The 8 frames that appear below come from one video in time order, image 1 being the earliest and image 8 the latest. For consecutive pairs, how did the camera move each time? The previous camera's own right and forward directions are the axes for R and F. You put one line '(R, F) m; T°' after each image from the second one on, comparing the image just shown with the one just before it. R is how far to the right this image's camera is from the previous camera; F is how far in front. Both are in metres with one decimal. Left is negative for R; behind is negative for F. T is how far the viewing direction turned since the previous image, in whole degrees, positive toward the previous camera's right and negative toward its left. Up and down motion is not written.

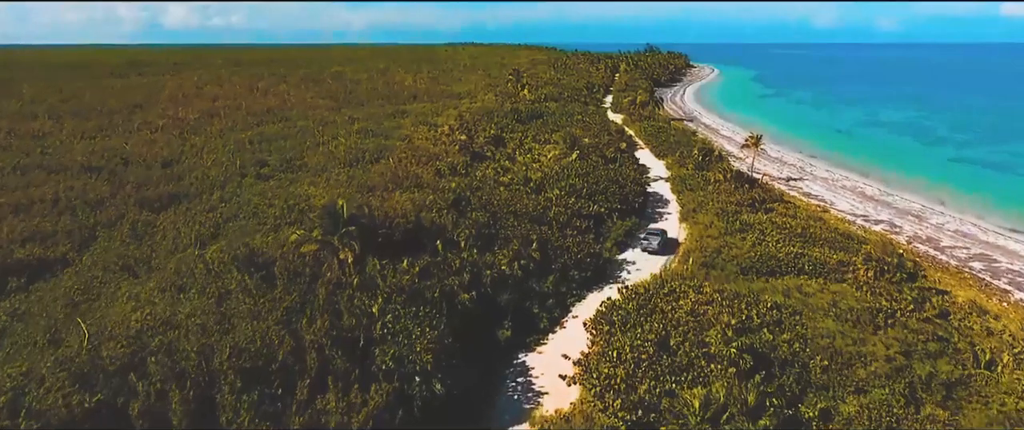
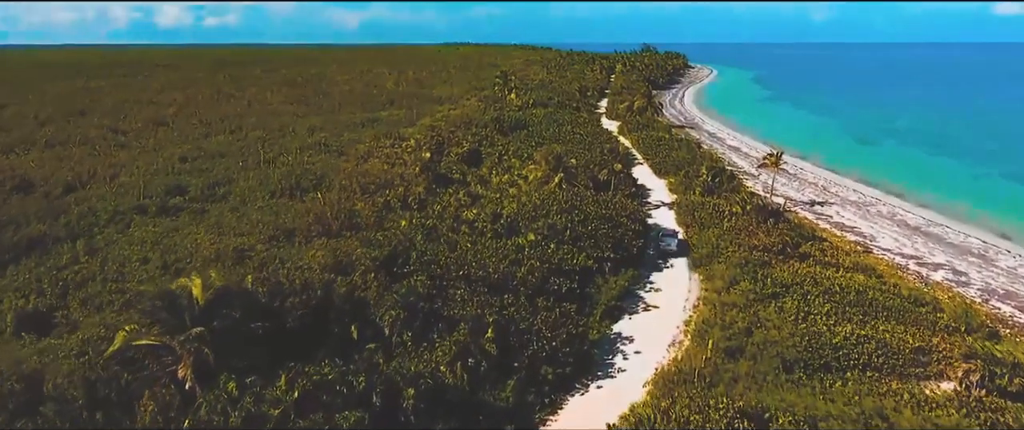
(+1.6, +7.9) m; 0°
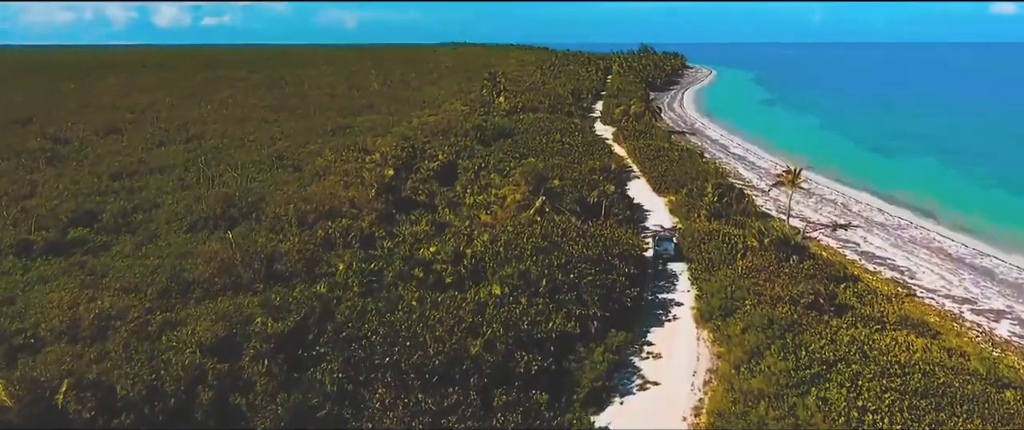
(+1.3, +5.7) m; 0°
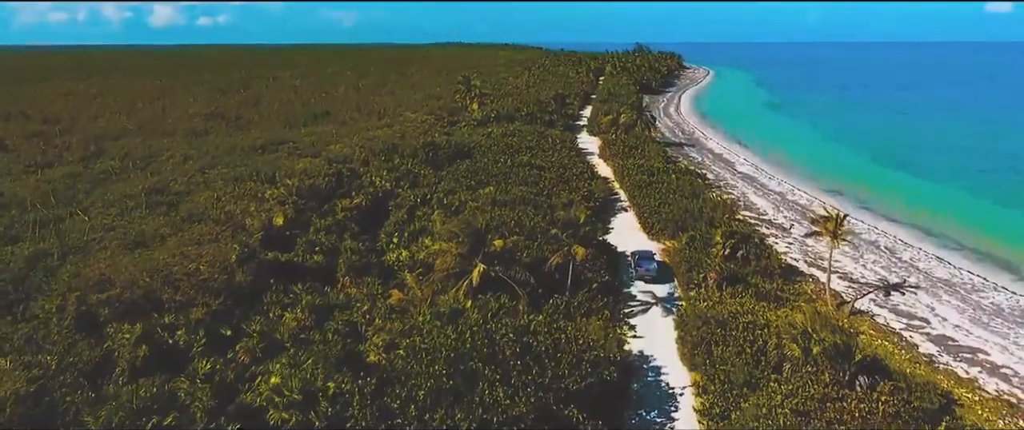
(+2.7, +9.9) m; 0°
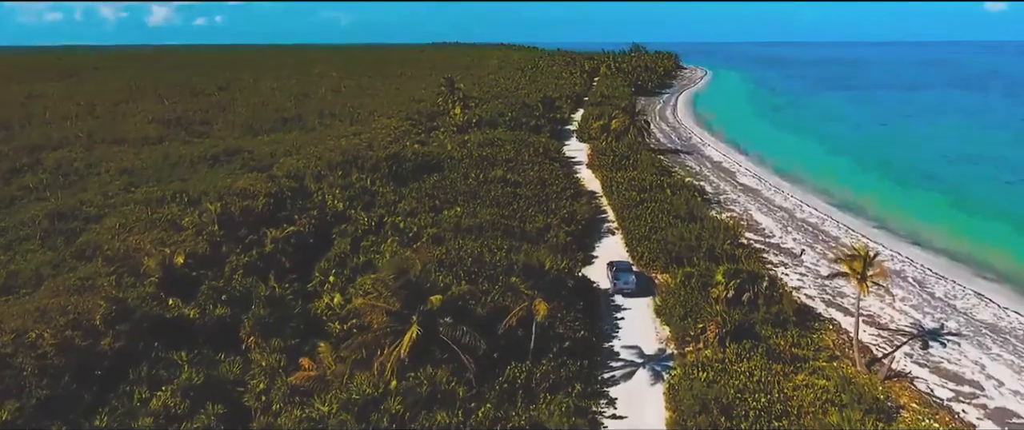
(+1.5, +4.9) m; 0°
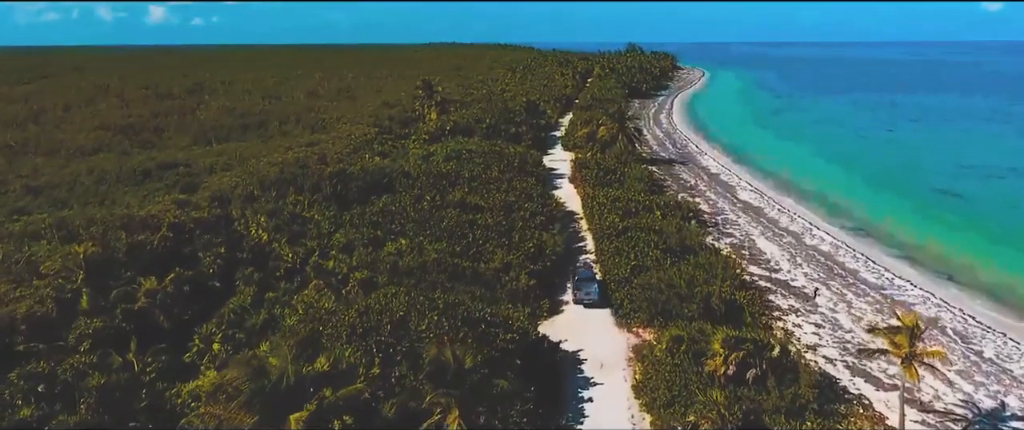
(+1.9, +5.4) m; 0°
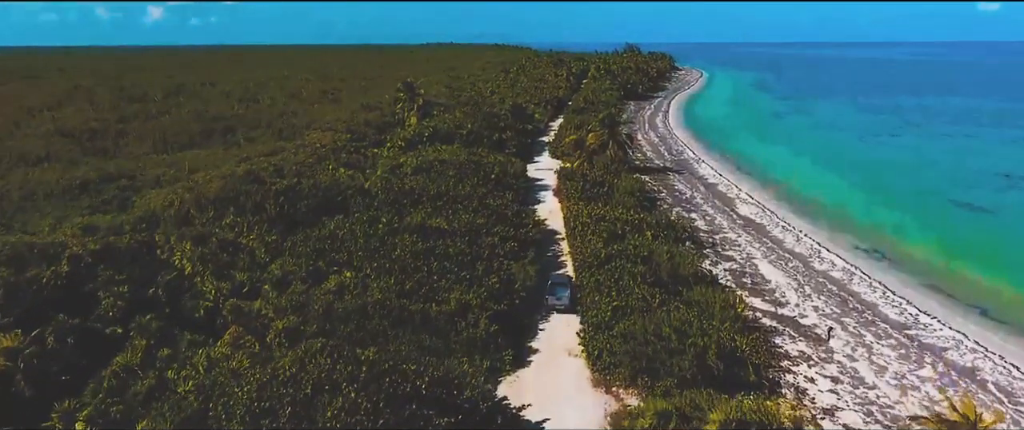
(+1.4, +3.9) m; 0°
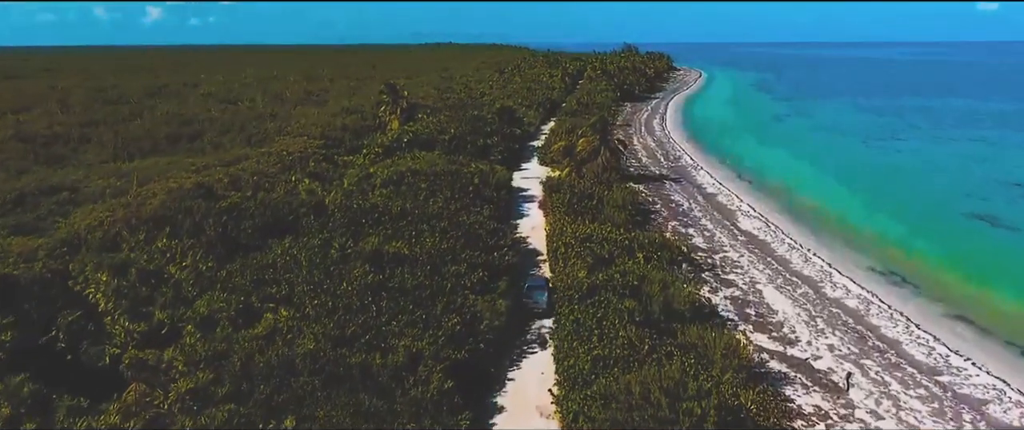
(+1.1, +3.4) m; 0°
